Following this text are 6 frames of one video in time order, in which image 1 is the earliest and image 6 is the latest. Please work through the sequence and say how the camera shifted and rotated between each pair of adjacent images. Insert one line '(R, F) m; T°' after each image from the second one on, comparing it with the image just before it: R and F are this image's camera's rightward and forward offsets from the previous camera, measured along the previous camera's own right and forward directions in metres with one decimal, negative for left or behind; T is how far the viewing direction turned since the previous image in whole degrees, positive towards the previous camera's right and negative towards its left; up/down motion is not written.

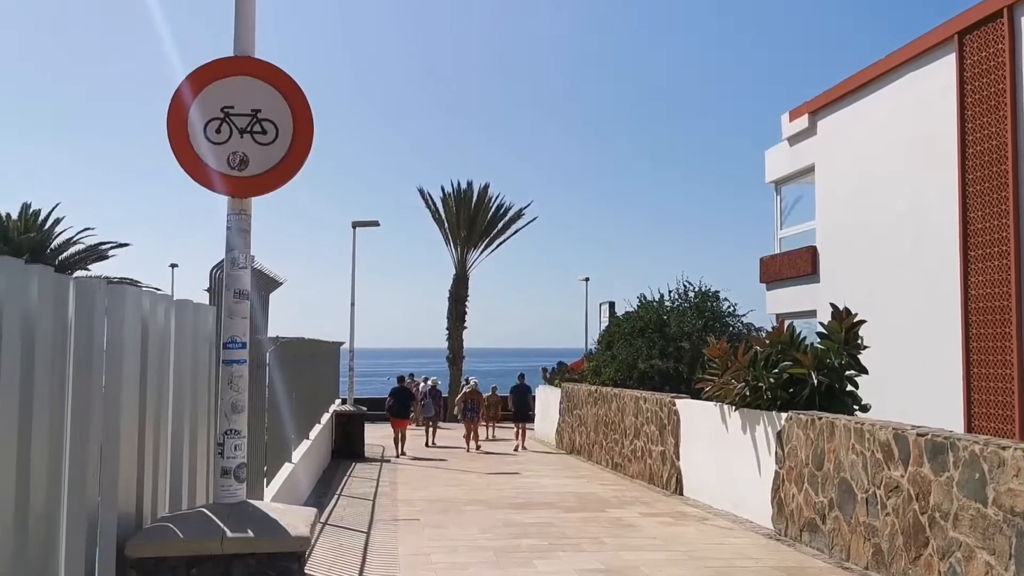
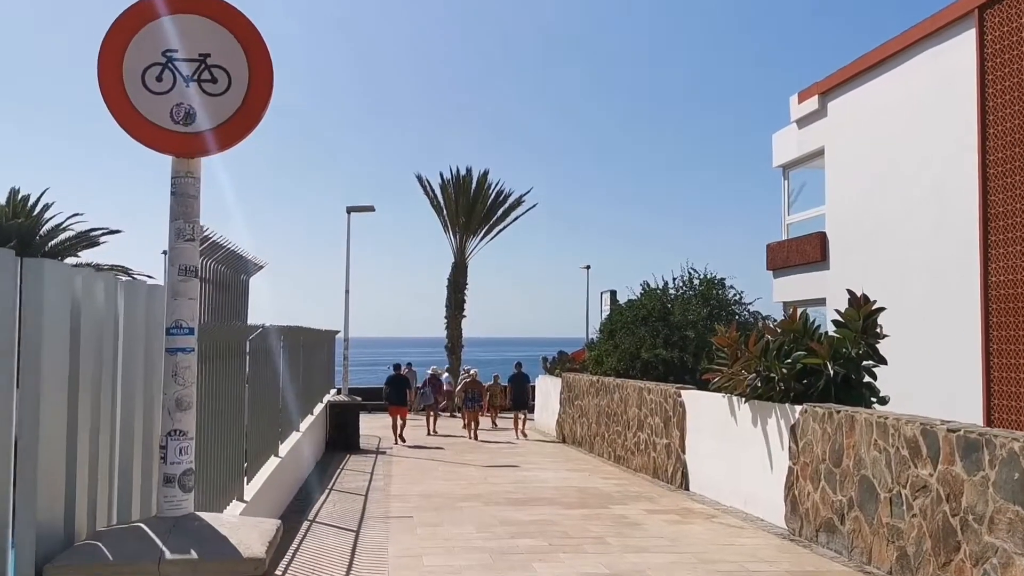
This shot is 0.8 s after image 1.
(0.0, +0.6) m; 0°
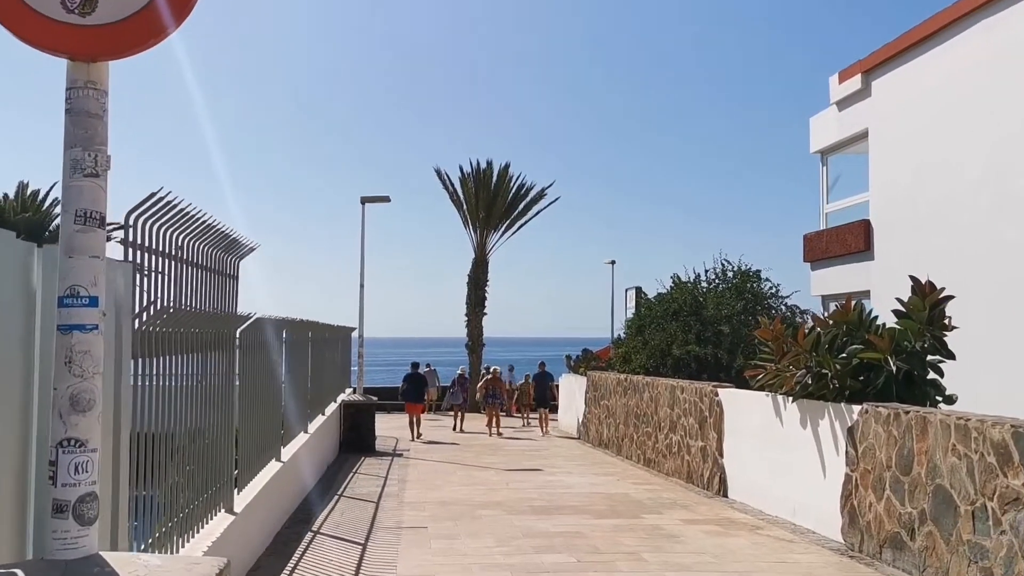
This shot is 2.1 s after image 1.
(0.0, +1.0) m; -1°
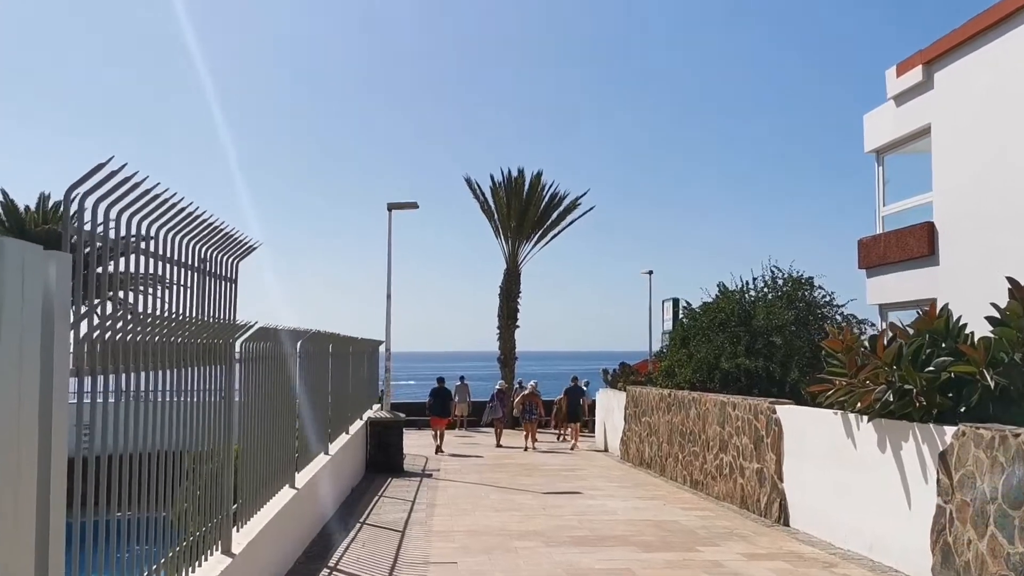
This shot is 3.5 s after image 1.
(-0.1, +1.0) m; -2°
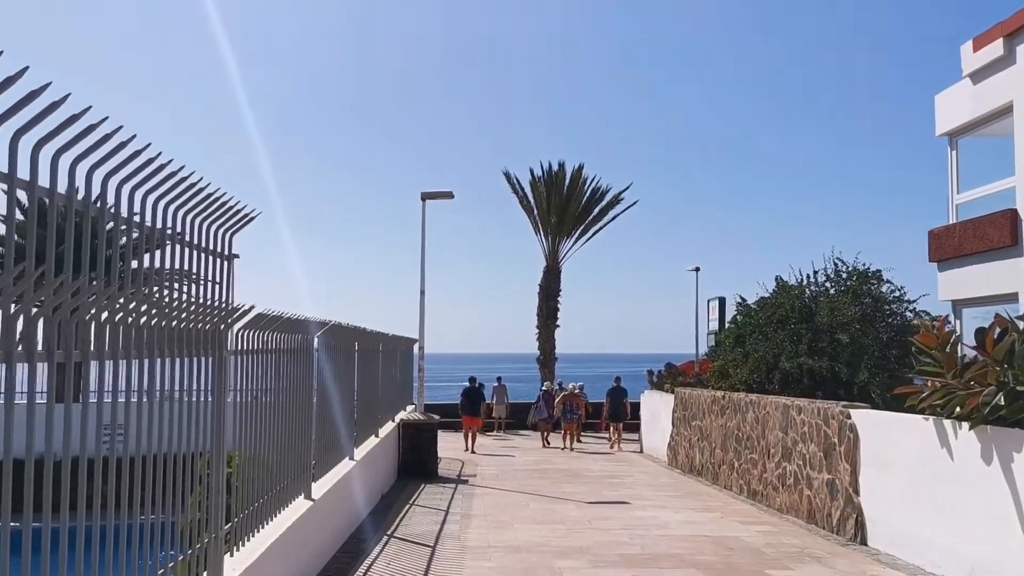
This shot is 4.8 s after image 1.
(0.0, +1.1) m; -2°
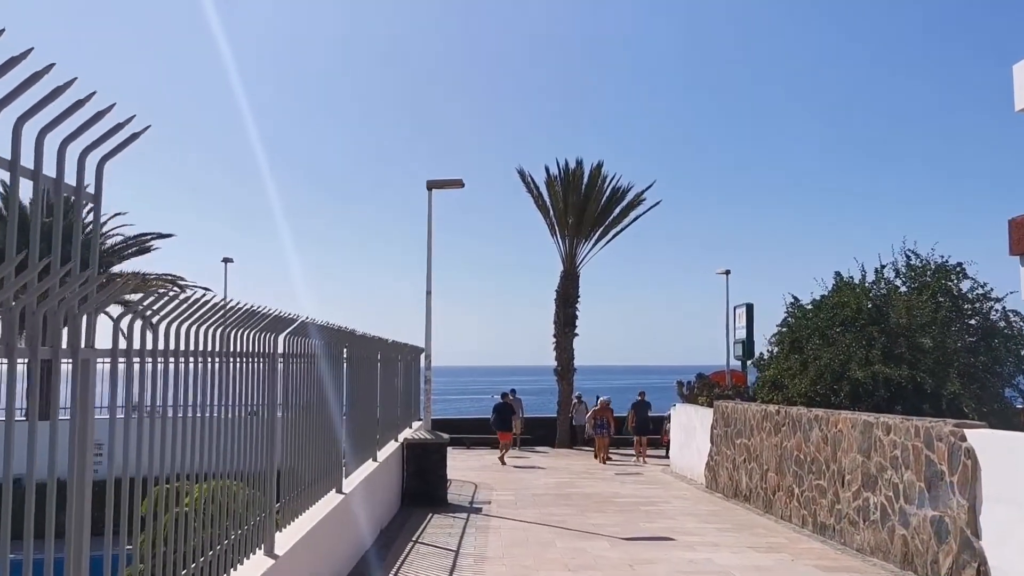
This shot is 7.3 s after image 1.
(-0.1, +2.1) m; -1°
